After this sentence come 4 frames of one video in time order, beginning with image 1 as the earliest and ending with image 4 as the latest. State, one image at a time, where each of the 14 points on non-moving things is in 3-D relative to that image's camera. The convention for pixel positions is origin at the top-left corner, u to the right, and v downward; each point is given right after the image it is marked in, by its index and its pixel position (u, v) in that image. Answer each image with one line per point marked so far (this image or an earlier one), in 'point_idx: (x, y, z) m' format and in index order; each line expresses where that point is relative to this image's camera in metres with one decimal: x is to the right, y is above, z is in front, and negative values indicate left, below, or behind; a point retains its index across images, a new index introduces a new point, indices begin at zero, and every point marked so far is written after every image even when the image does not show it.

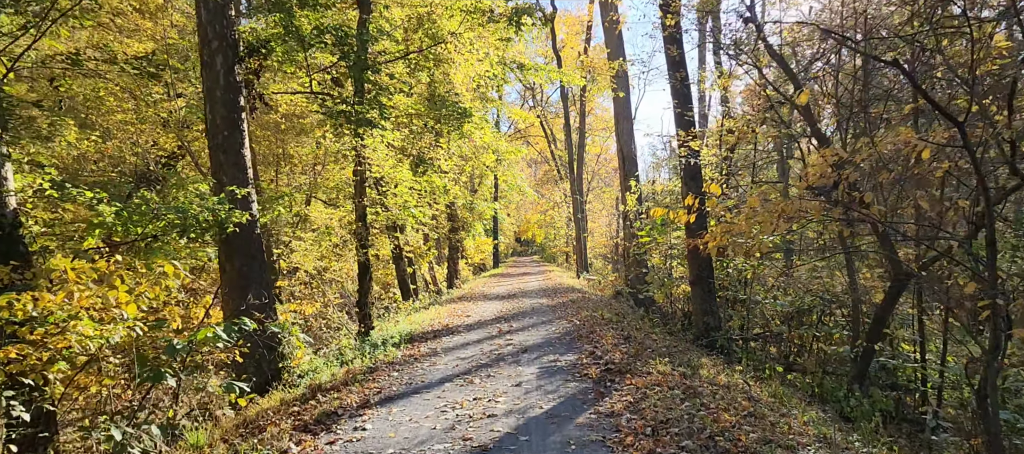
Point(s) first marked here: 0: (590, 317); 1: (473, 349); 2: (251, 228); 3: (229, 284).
0: (+1.9, -2.1, +16.3) m
1: (-0.7, -2.2, +12.3) m
2: (-4.3, 0.0, +11.4) m
3: (-4.6, -0.9, +11.2) m
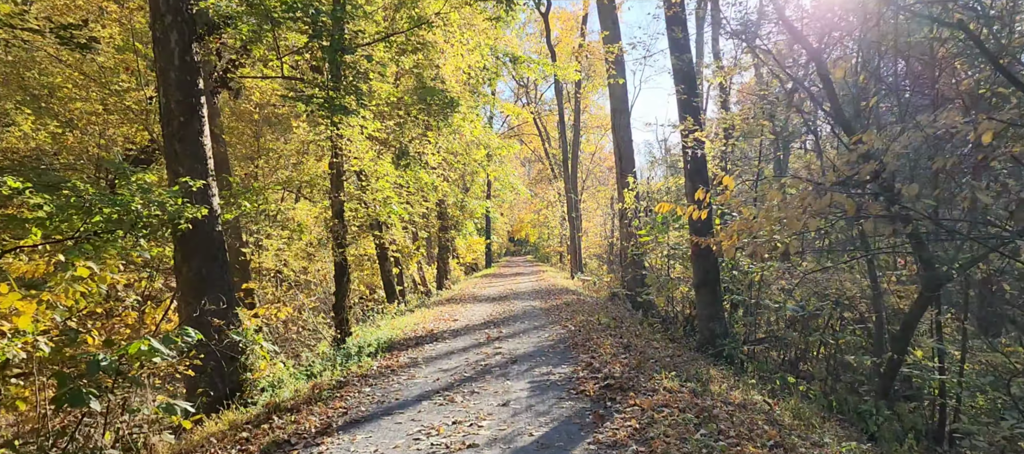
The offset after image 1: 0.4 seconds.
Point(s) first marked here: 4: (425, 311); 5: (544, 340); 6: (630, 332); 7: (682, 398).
0: (+1.6, -2.1, +15.2) m
1: (-0.9, -2.2, +11.2) m
2: (-4.5, +0.1, +10.2) m
3: (-4.8, -0.9, +10.0) m
4: (-2.5, -2.4, +19.8) m
5: (+0.6, -2.1, +12.9) m
6: (+2.4, -2.1, +13.8) m
7: (+1.9, -1.9, +7.8) m
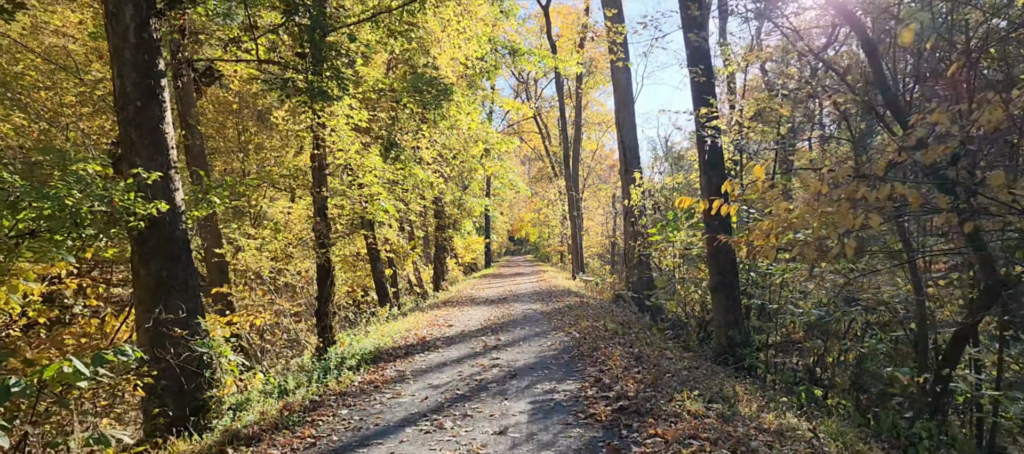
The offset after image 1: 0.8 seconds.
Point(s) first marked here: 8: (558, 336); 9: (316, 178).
0: (+1.6, -2.1, +14.1) m
1: (-0.9, -2.1, +10.0) m
2: (-4.5, +0.1, +9.0) m
3: (-4.8, -0.9, +8.8) m
4: (-2.5, -2.4, +18.7) m
5: (+0.6, -2.1, +11.8) m
6: (+2.3, -2.1, +12.7) m
7: (+1.9, -1.9, +6.6) m
8: (+0.9, -2.1, +13.4) m
9: (-3.7, +0.9, +12.9) m
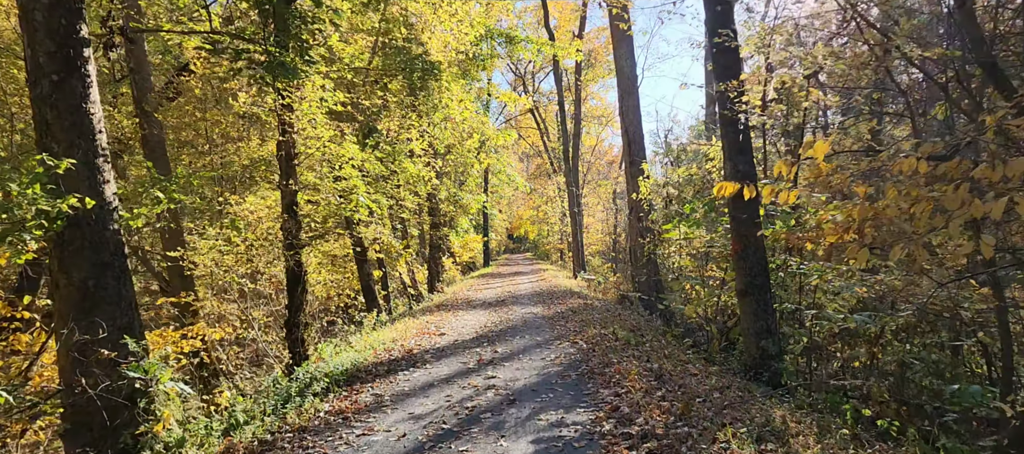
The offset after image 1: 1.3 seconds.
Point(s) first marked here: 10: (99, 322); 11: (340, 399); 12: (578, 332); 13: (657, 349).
0: (+1.6, -2.0, +12.5) m
1: (-0.9, -2.1, +8.5) m
2: (-4.6, +0.1, +7.5) m
3: (-4.8, -0.9, +7.3) m
4: (-2.6, -2.4, +17.1) m
5: (+0.6, -2.0, +10.2) m
6: (+2.3, -2.0, +11.1) m
7: (+1.9, -1.9, +5.0) m
8: (+0.9, -2.1, +11.8) m
9: (-3.7, +0.9, +11.3) m
10: (-4.5, -1.0, +7.3) m
11: (-2.1, -2.1, +8.5) m
12: (+1.3, -2.1, +13.5) m
13: (+2.4, -2.0, +11.3) m
